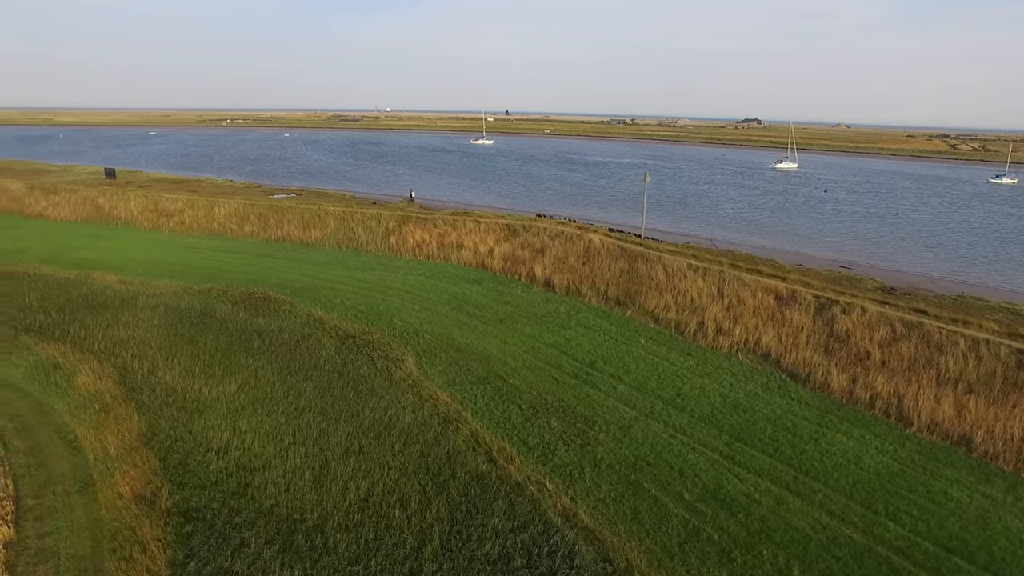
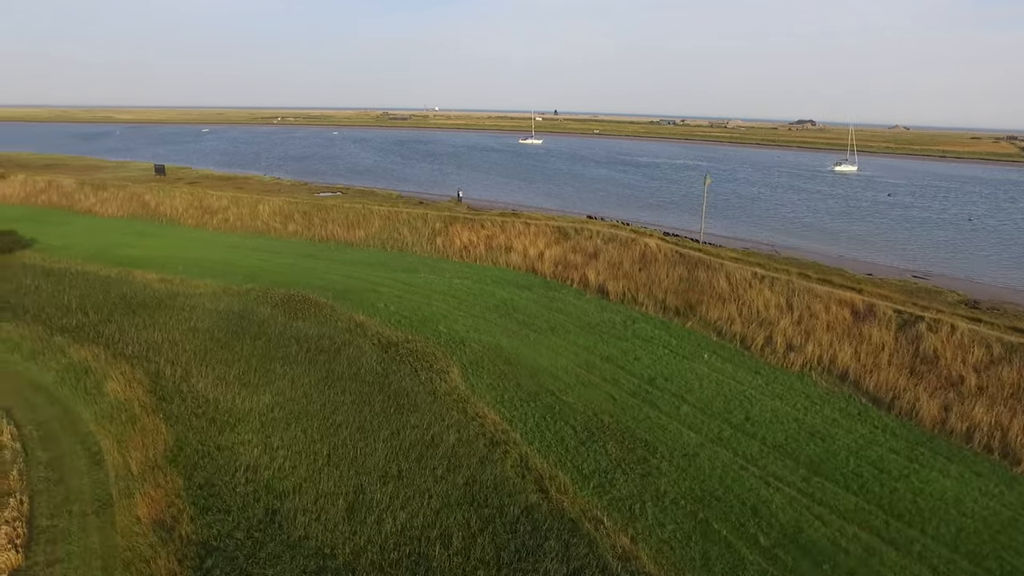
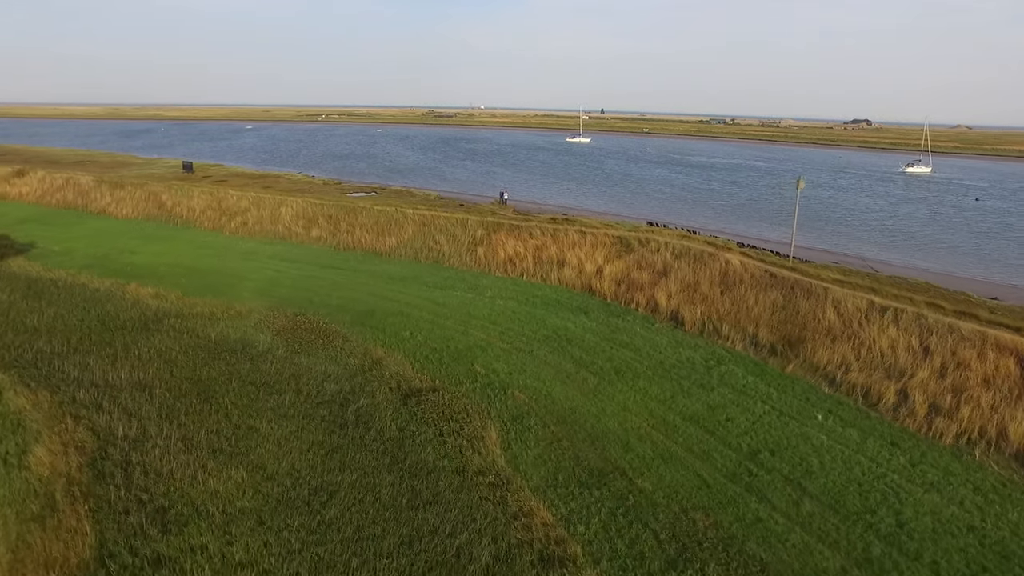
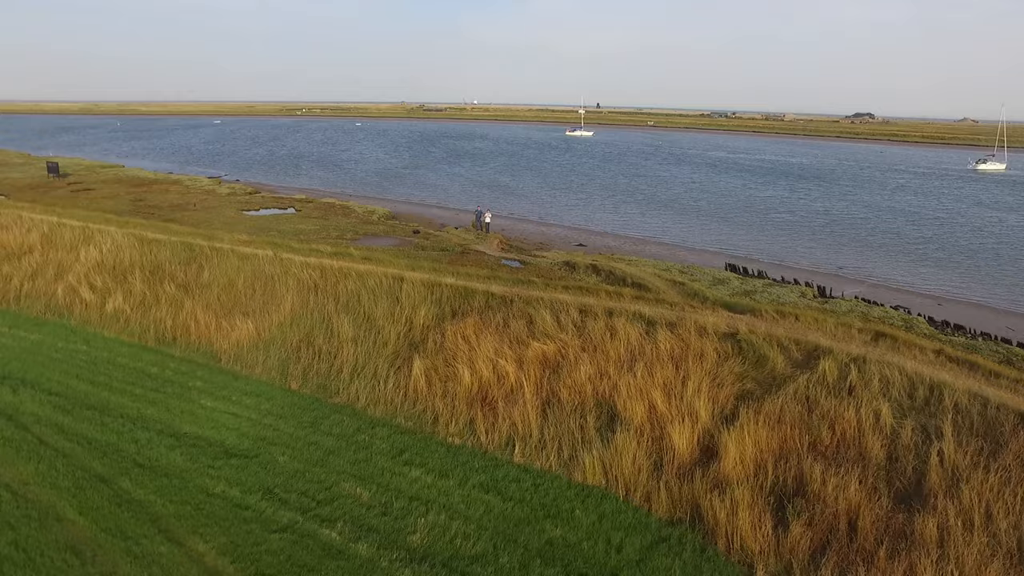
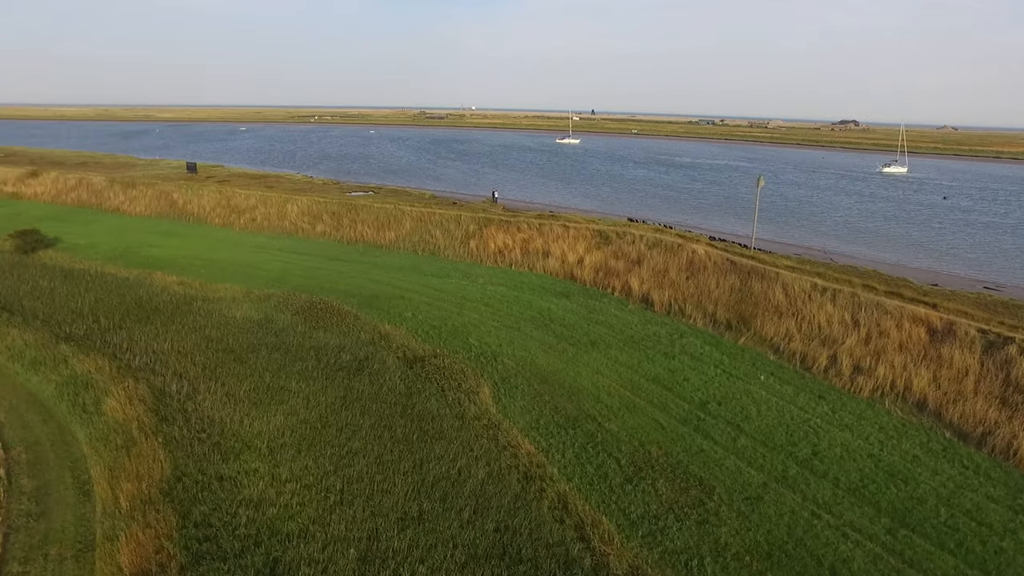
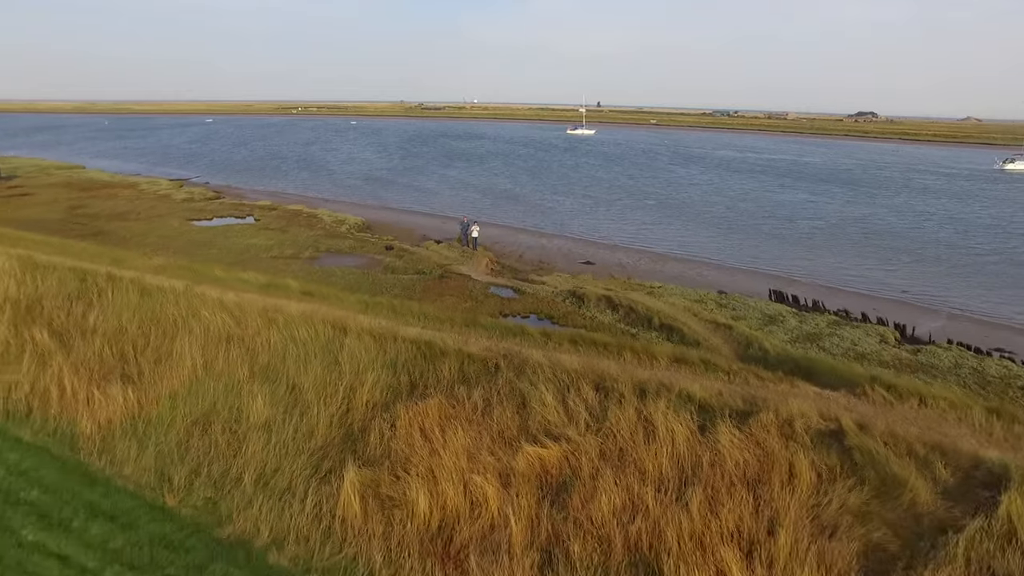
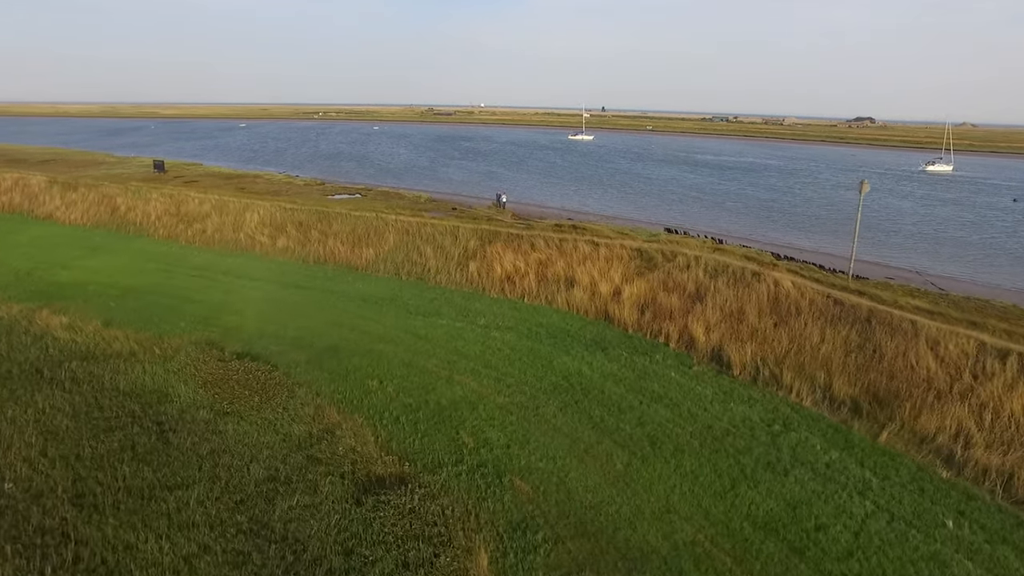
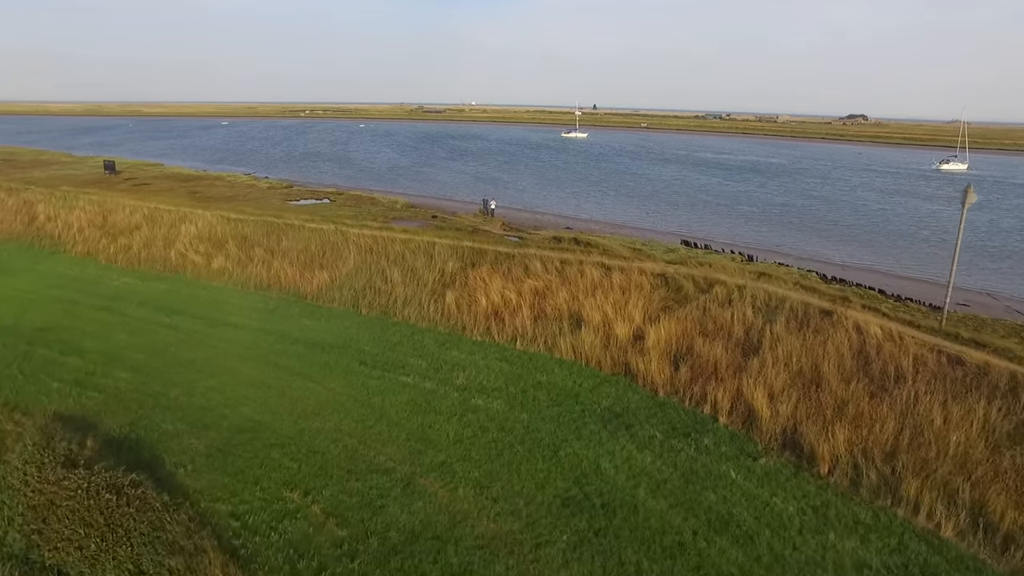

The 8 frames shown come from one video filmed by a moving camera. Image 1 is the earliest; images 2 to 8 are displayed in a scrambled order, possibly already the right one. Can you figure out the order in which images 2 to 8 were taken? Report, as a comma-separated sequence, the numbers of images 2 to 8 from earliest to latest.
2, 5, 3, 7, 8, 4, 6
